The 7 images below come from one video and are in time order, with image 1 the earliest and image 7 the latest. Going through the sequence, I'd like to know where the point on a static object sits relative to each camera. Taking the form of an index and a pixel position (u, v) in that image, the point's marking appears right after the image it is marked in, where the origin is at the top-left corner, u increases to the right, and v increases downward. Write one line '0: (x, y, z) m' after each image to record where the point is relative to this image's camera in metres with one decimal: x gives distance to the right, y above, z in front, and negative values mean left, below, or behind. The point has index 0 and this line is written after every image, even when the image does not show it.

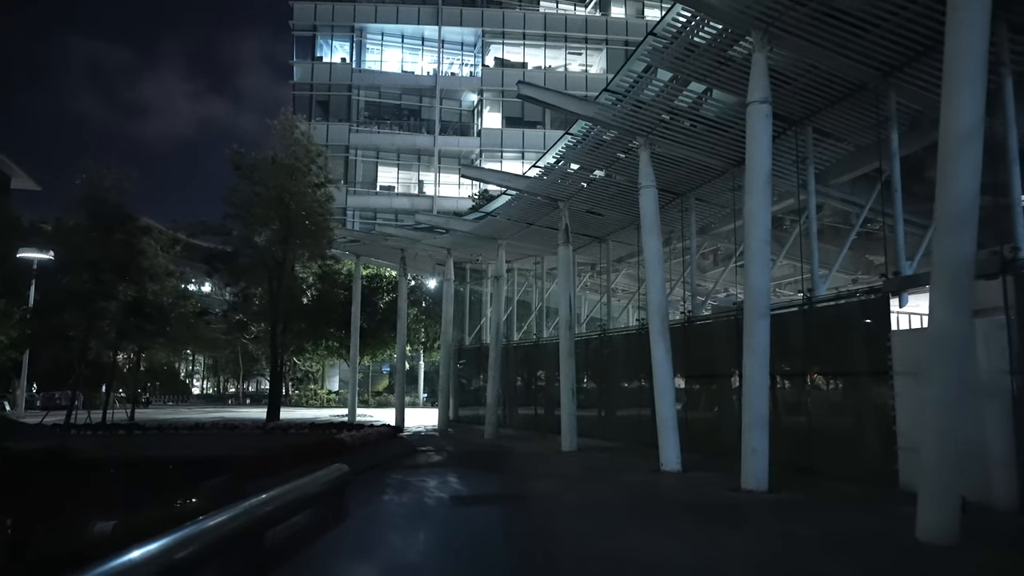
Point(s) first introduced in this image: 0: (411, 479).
0: (-1.7, -3.2, +12.4) m
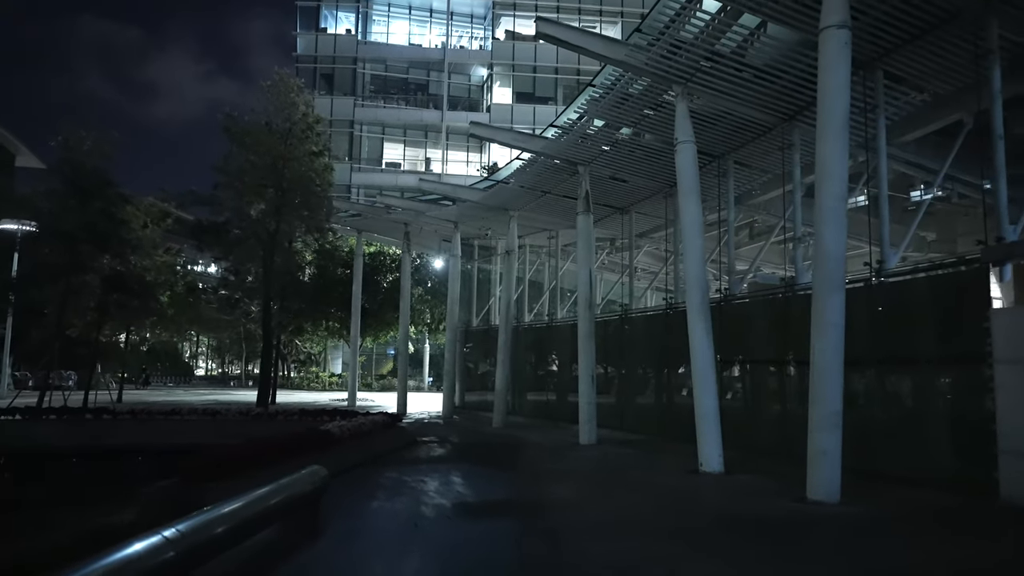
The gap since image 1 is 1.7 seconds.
0: (-1.5, -2.7, +10.6) m
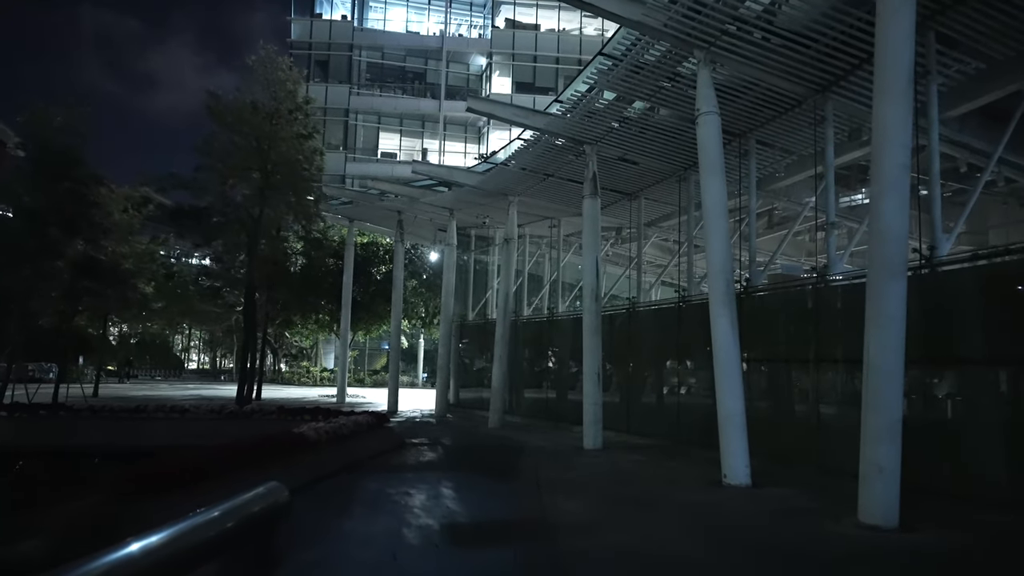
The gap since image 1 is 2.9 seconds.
0: (-1.5, -2.5, +9.2) m
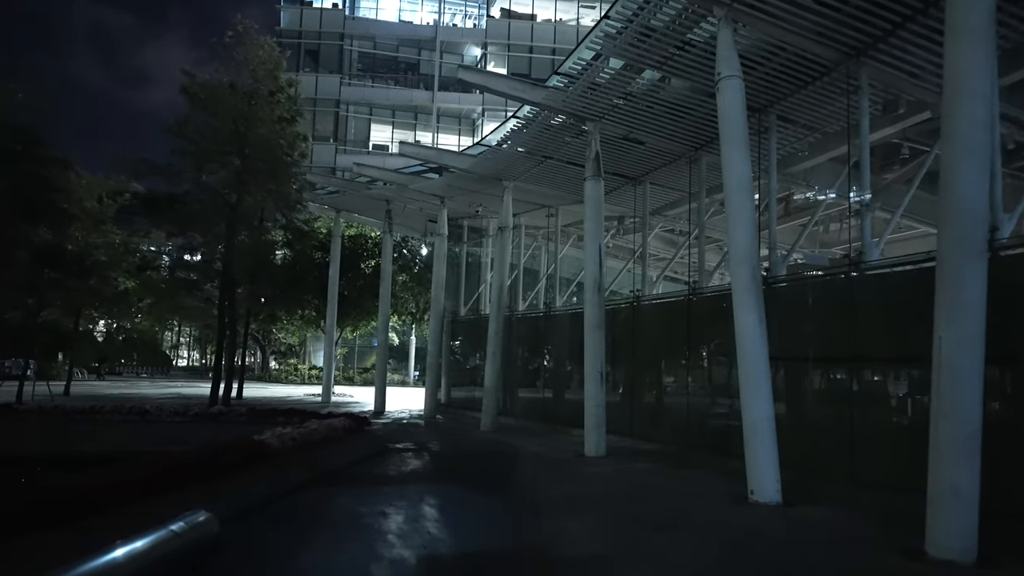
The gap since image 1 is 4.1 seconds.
0: (-1.6, -2.3, +7.8) m
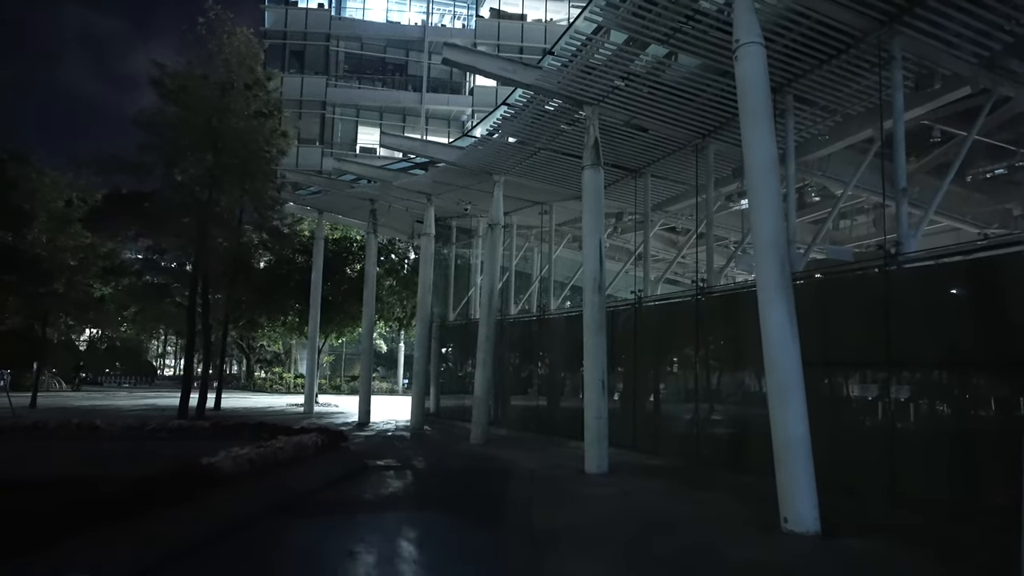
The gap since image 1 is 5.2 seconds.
0: (-1.6, -2.3, +6.6) m
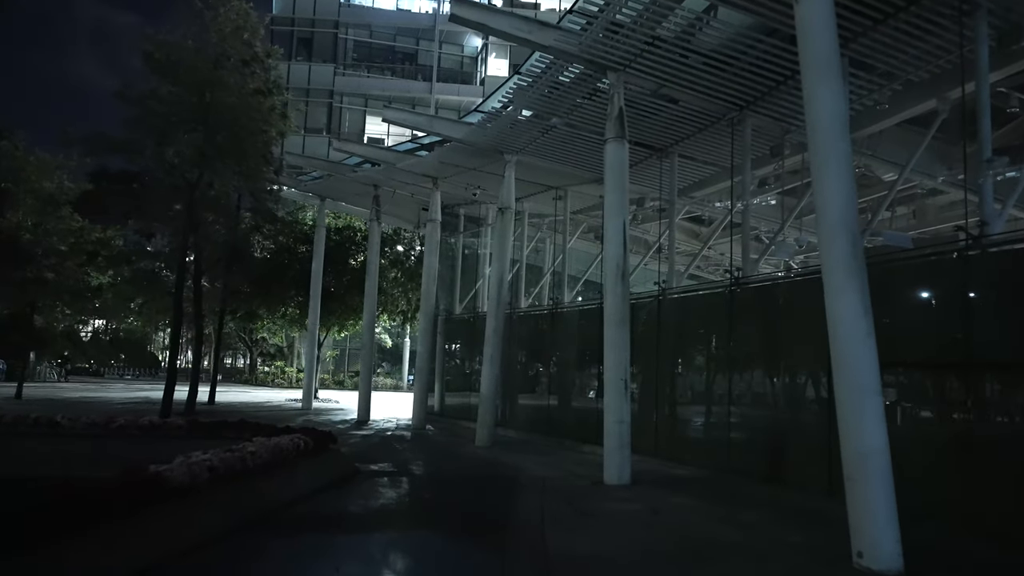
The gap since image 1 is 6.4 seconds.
0: (-1.5, -2.1, +5.2) m
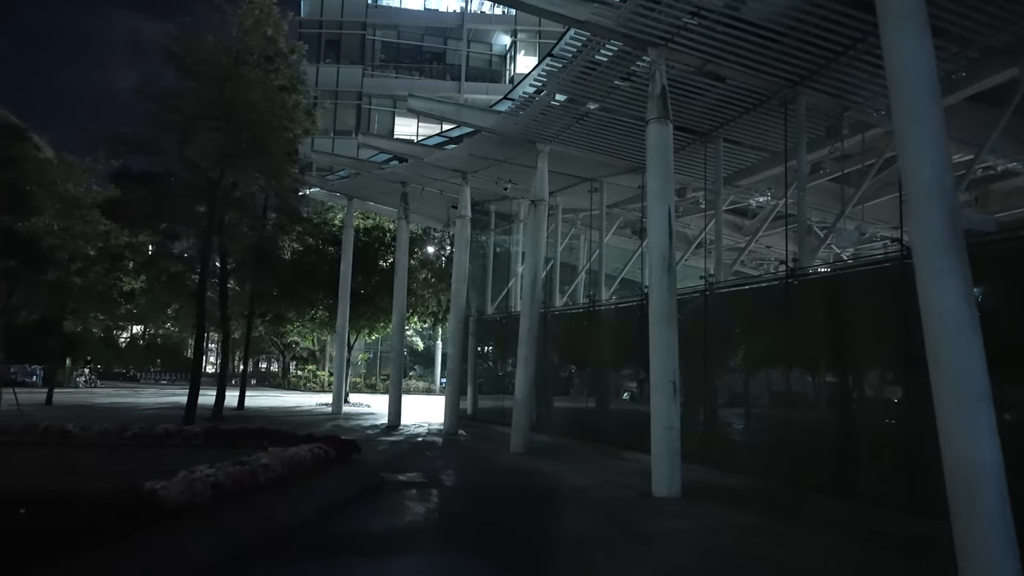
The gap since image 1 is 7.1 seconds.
0: (-1.3, -2.0, +4.5) m
